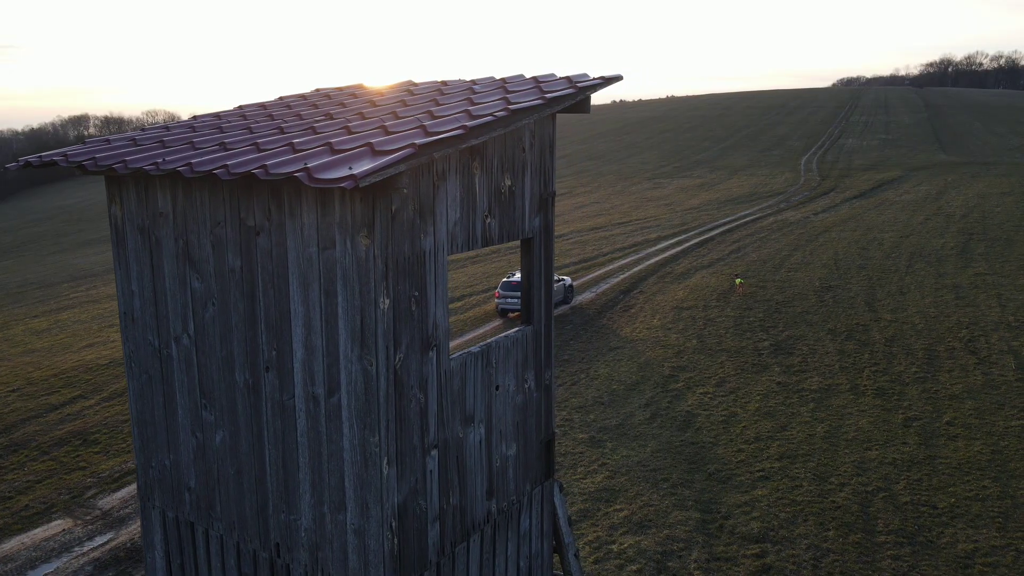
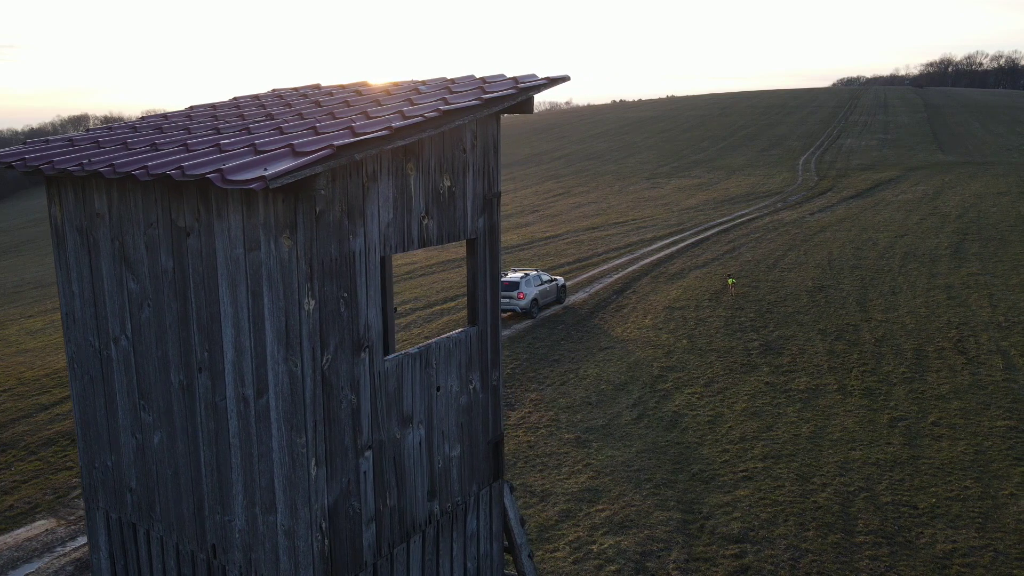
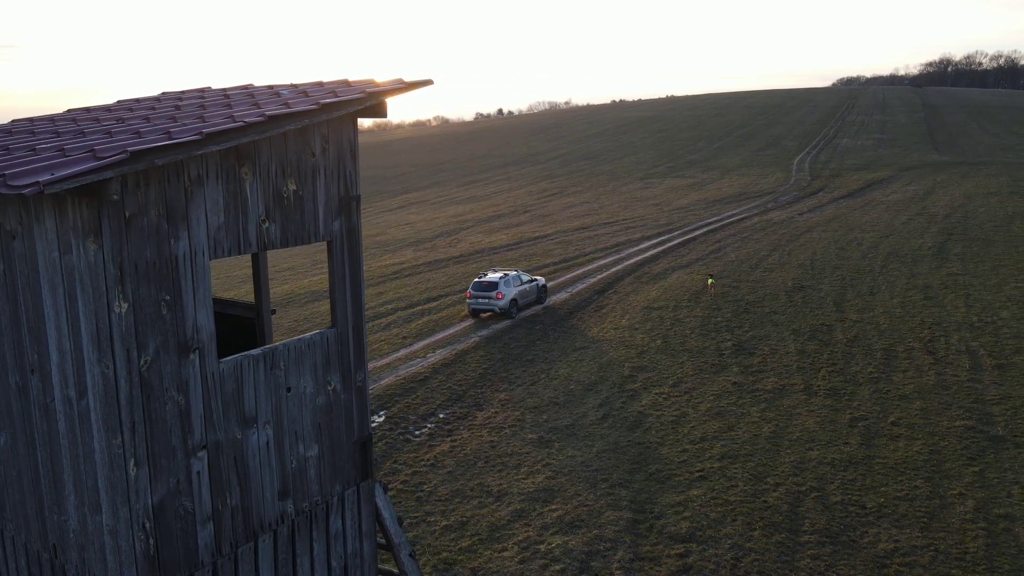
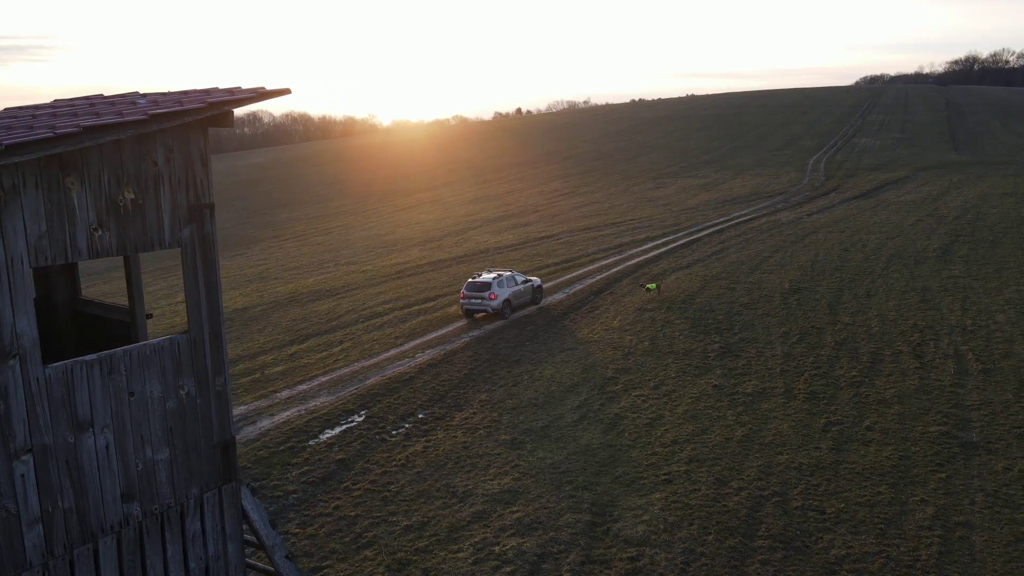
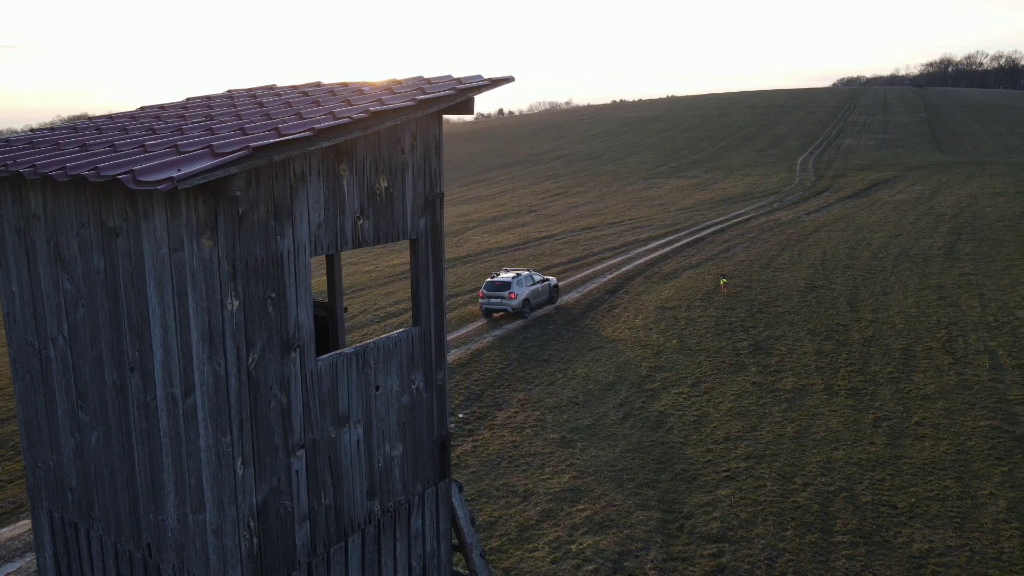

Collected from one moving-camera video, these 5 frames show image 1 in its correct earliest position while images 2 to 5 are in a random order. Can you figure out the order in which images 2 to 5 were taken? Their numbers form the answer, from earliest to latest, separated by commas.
2, 5, 3, 4
